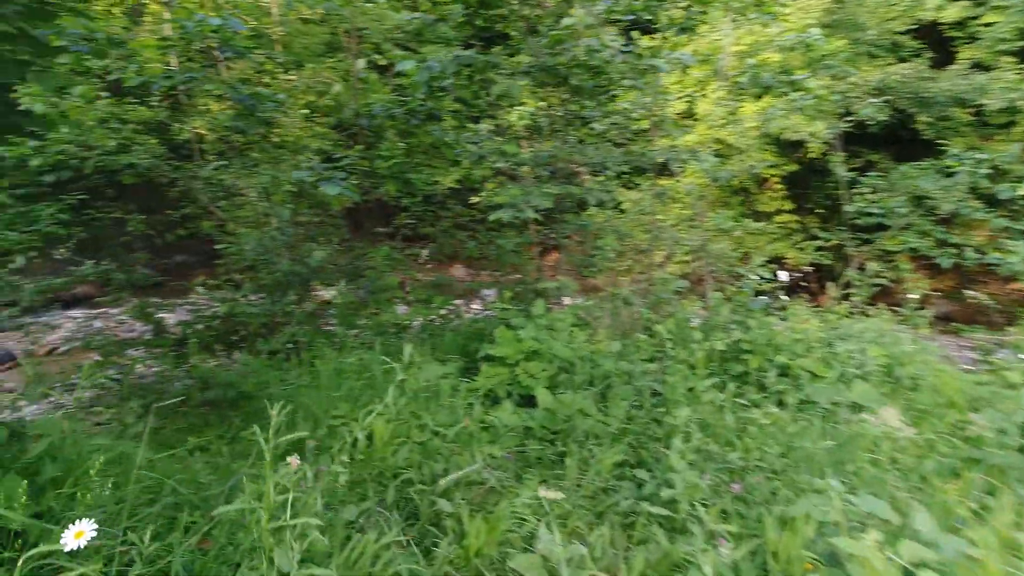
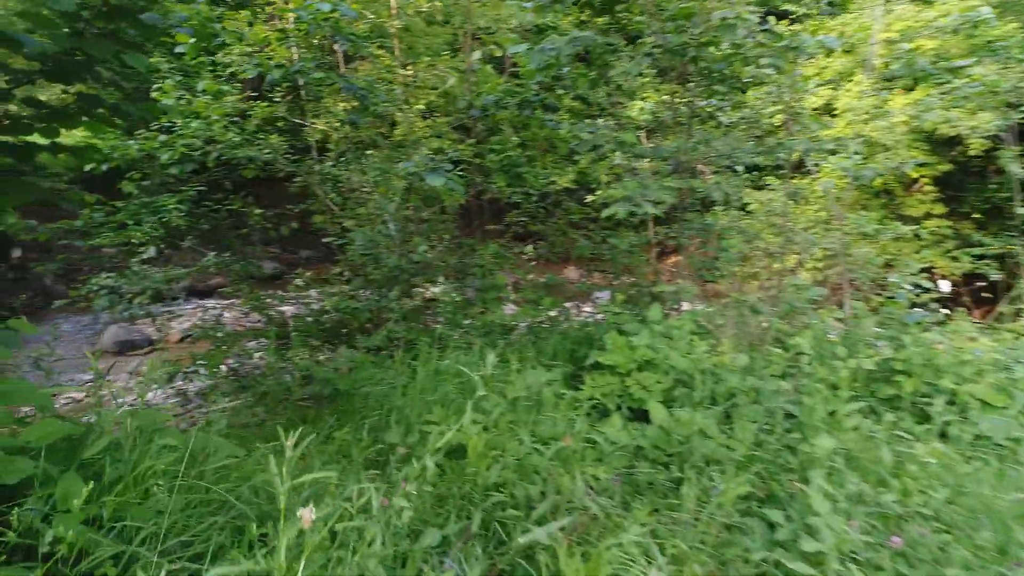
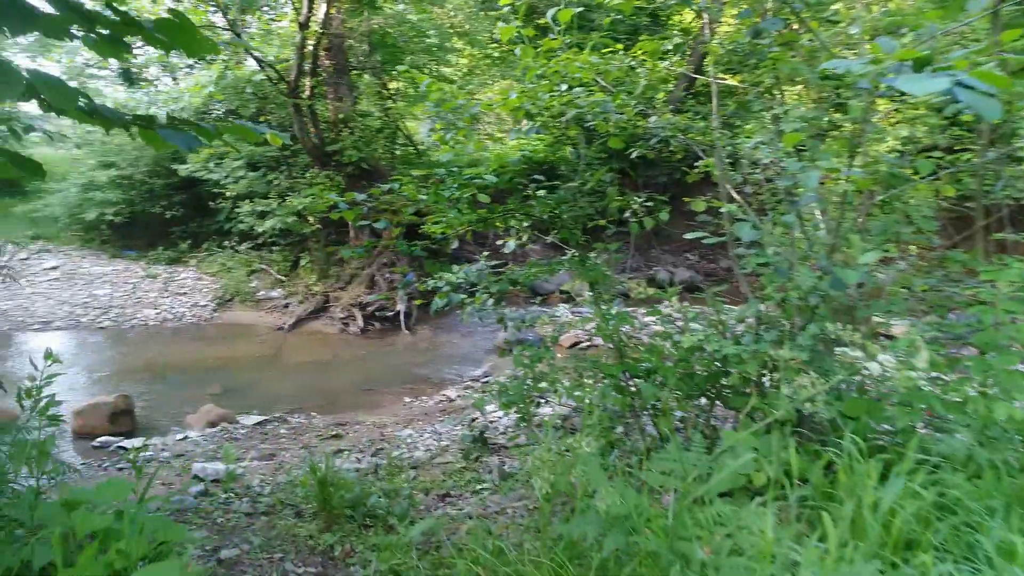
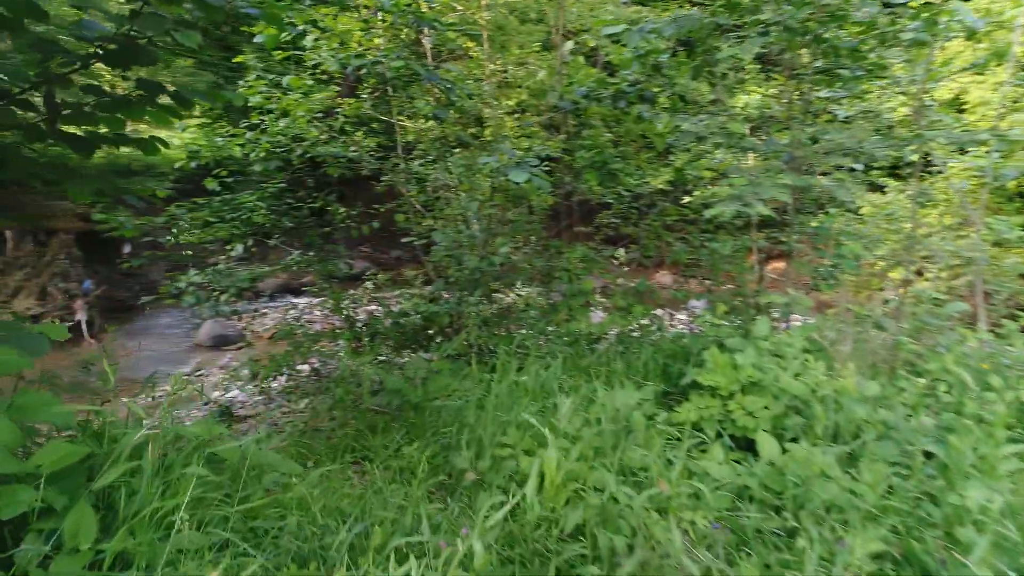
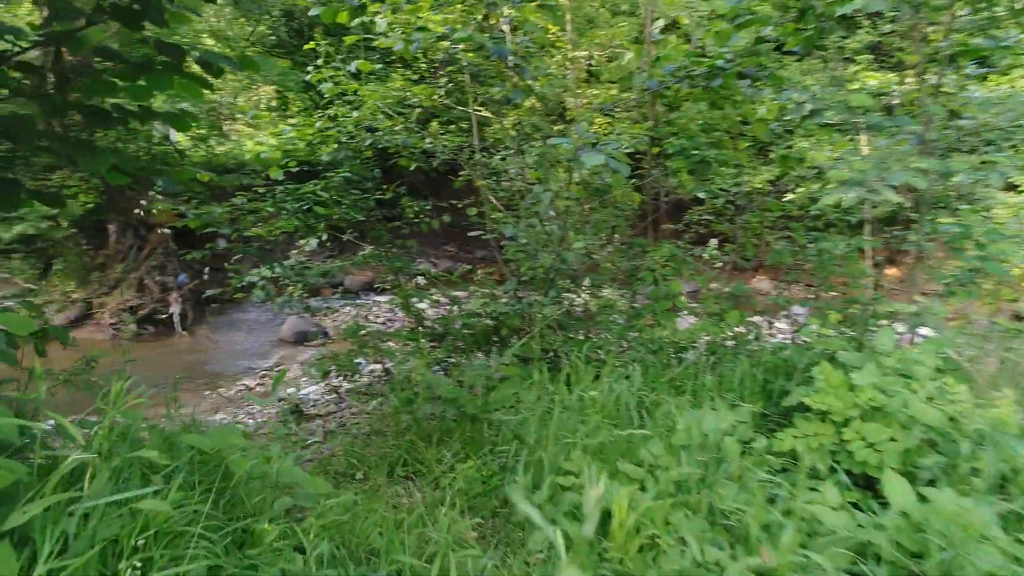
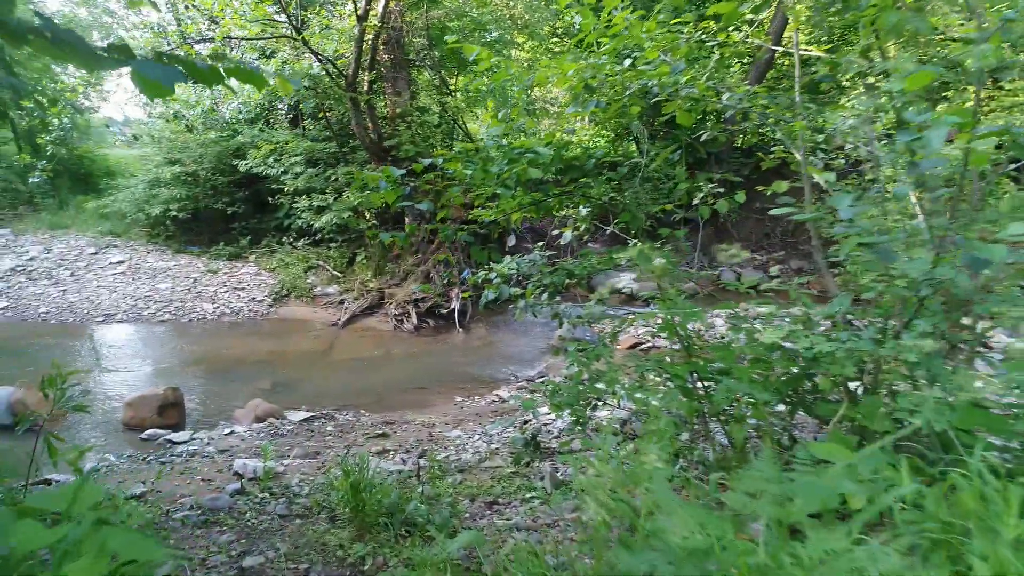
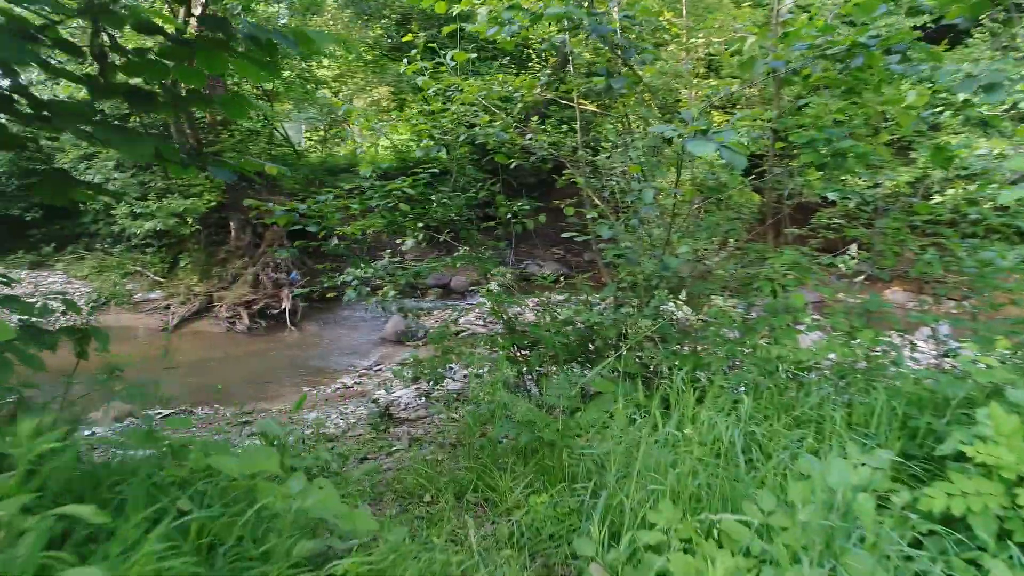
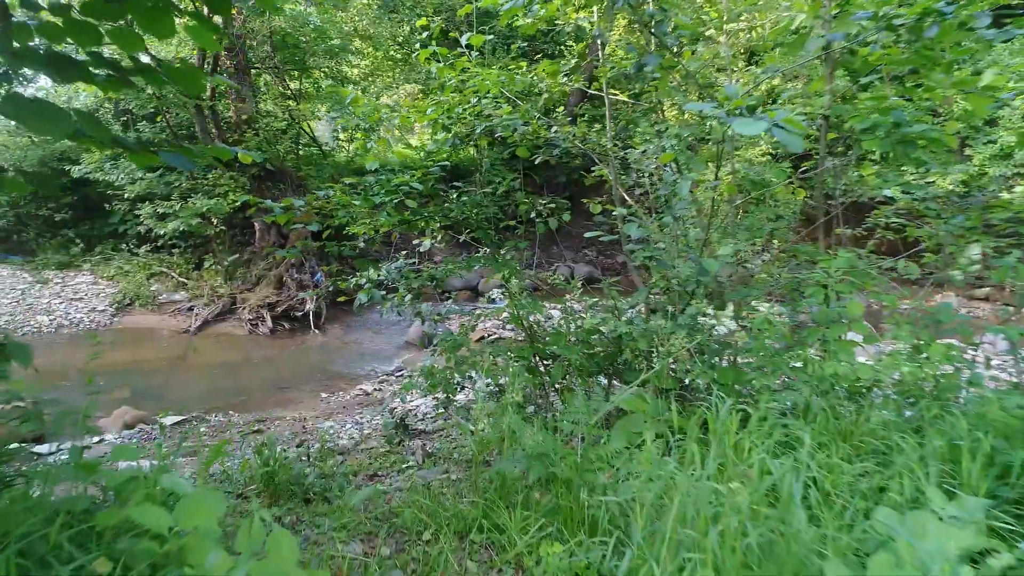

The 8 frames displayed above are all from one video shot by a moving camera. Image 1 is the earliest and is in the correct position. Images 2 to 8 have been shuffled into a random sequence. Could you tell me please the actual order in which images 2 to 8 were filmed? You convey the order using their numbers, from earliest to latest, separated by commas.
2, 4, 5, 7, 8, 3, 6
